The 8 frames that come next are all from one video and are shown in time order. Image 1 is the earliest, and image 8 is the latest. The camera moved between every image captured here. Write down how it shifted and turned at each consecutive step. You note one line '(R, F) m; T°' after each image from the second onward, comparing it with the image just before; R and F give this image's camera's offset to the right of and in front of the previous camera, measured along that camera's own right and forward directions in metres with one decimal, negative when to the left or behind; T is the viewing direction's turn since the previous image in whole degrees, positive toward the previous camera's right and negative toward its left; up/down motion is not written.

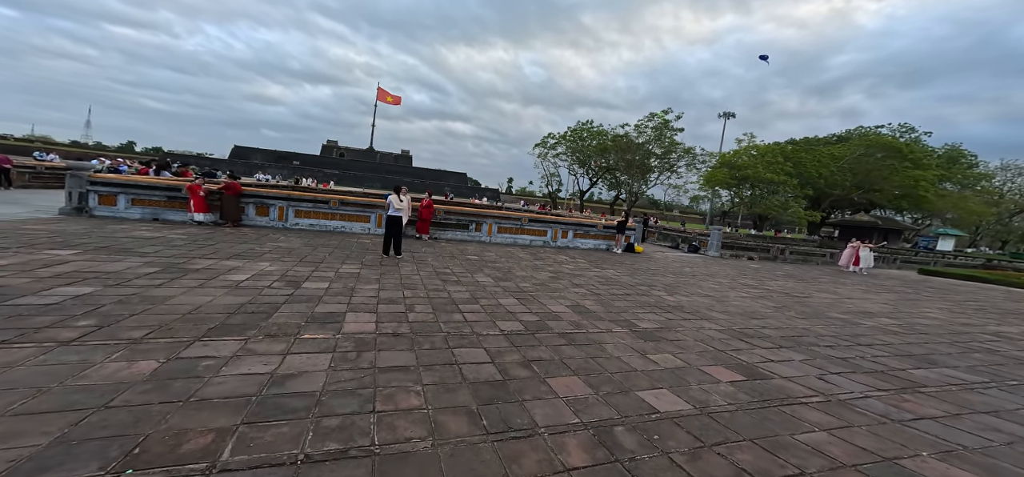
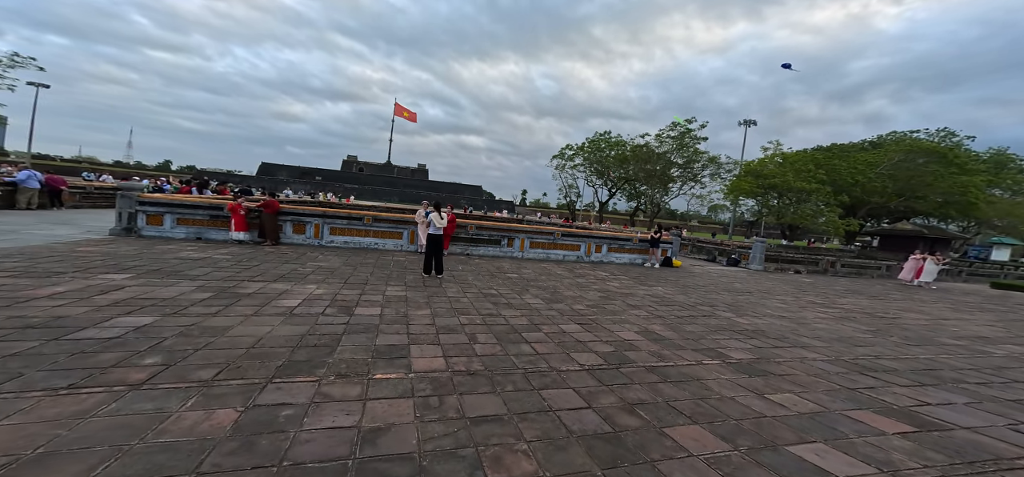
(-0.6, +0.3) m; -2°
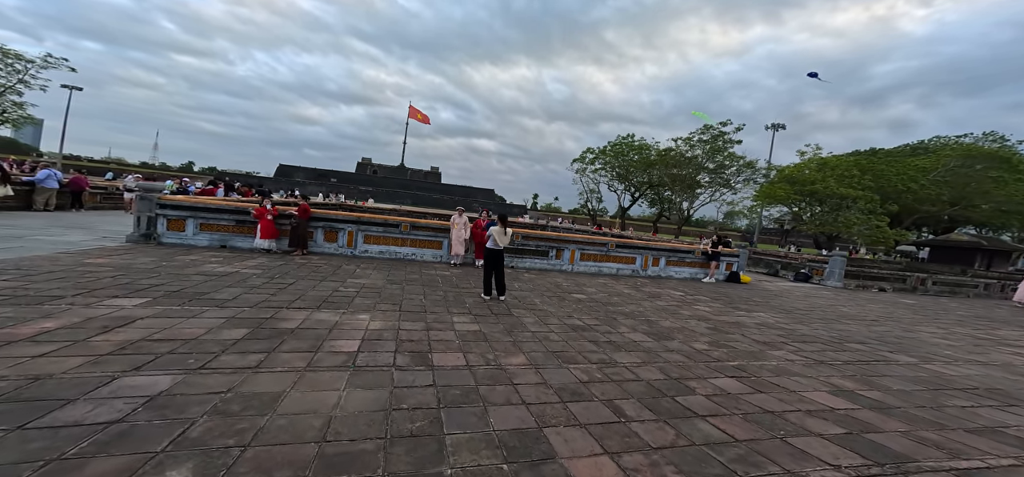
(-1.1, +1.1) m; -2°
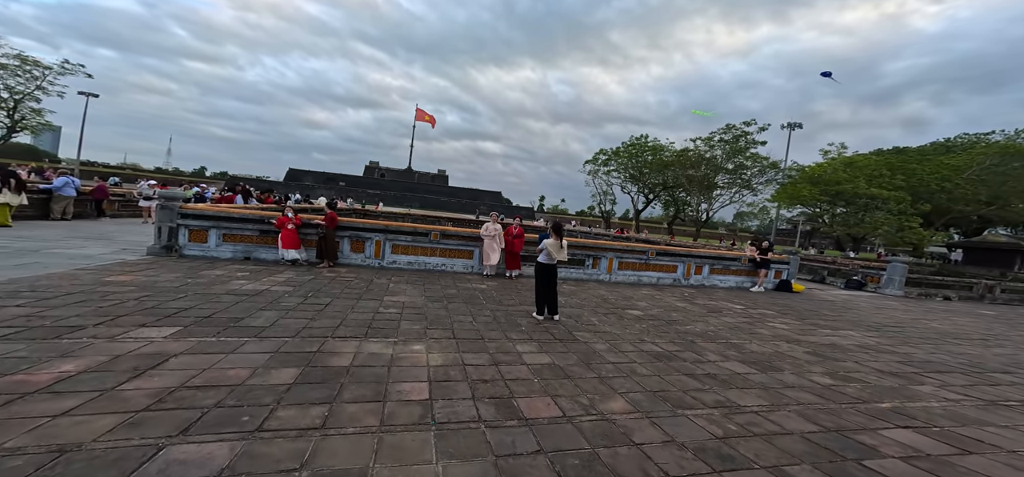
(-0.8, +0.6) m; -1°
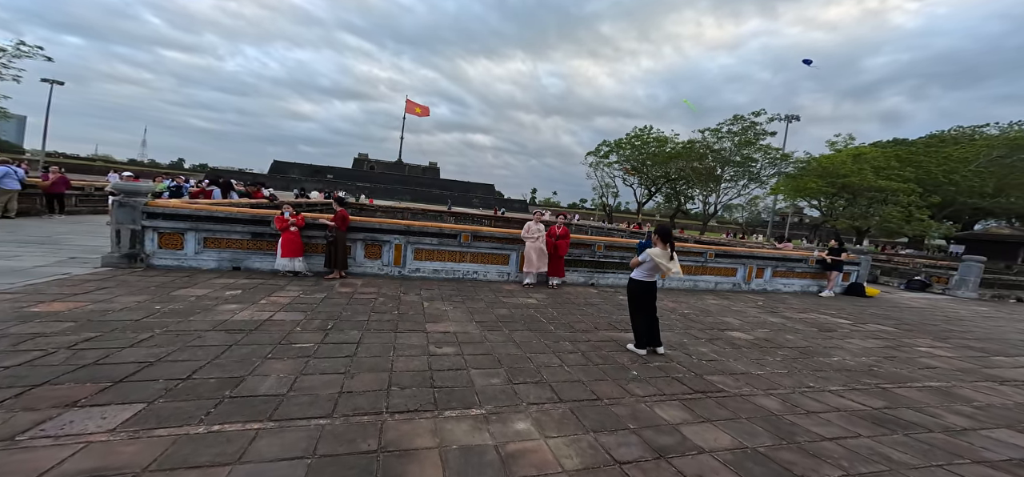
(-1.2, +1.5) m; +2°
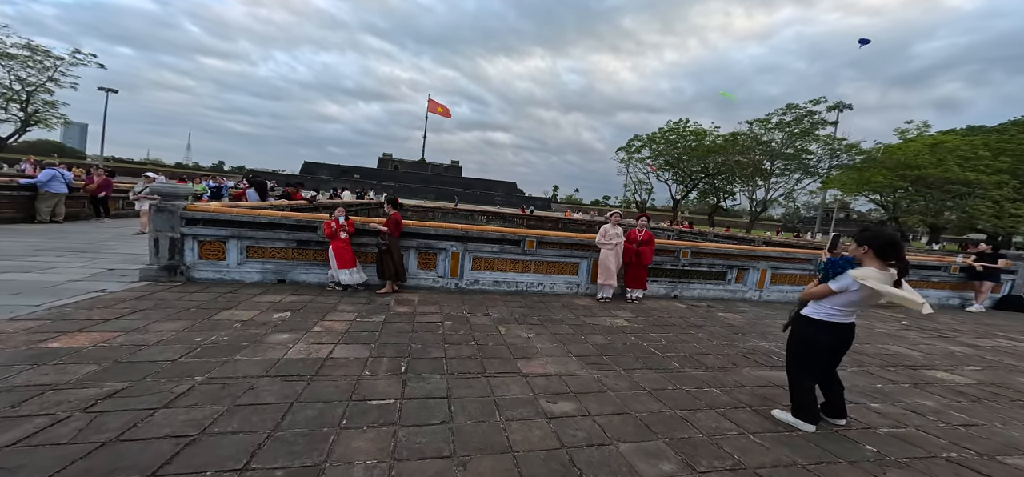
(-1.0, +1.0) m; -4°
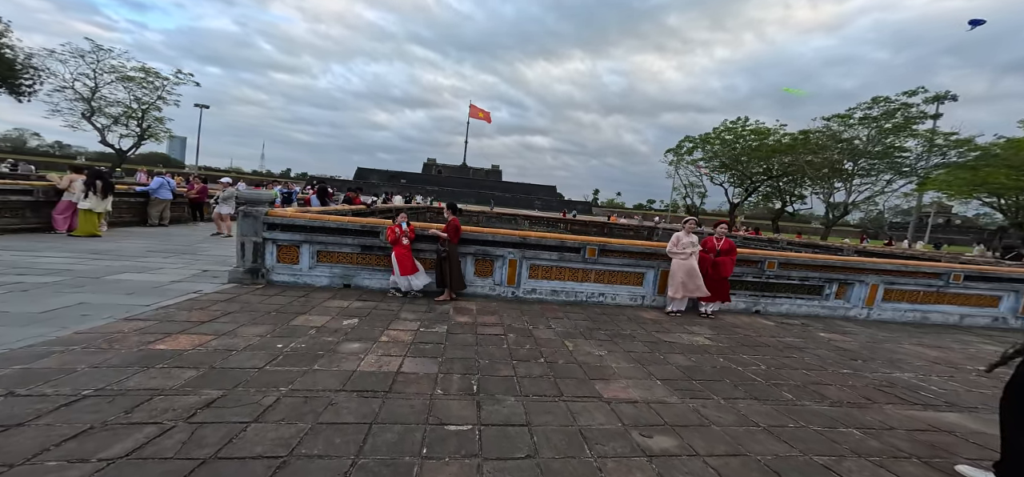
(-0.3, +0.3) m; -7°
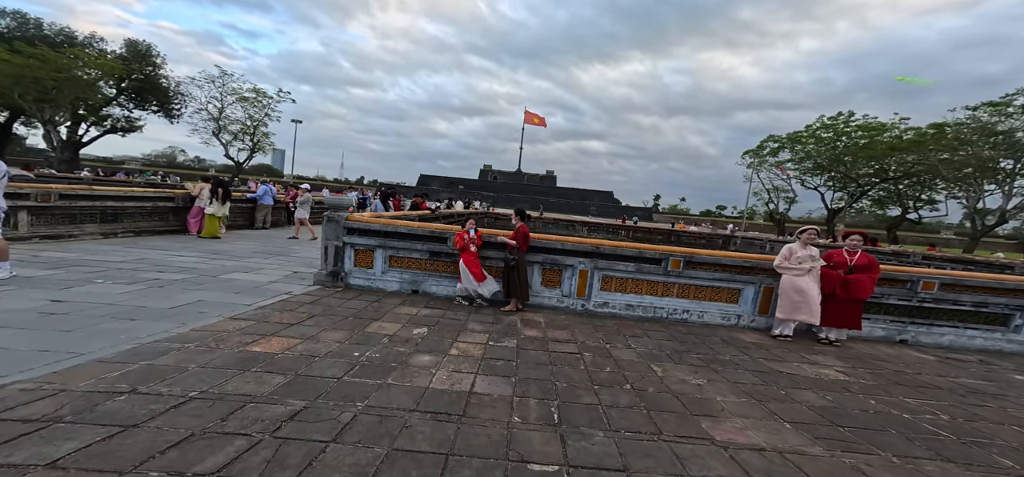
(-0.2, +0.4) m; -10°
